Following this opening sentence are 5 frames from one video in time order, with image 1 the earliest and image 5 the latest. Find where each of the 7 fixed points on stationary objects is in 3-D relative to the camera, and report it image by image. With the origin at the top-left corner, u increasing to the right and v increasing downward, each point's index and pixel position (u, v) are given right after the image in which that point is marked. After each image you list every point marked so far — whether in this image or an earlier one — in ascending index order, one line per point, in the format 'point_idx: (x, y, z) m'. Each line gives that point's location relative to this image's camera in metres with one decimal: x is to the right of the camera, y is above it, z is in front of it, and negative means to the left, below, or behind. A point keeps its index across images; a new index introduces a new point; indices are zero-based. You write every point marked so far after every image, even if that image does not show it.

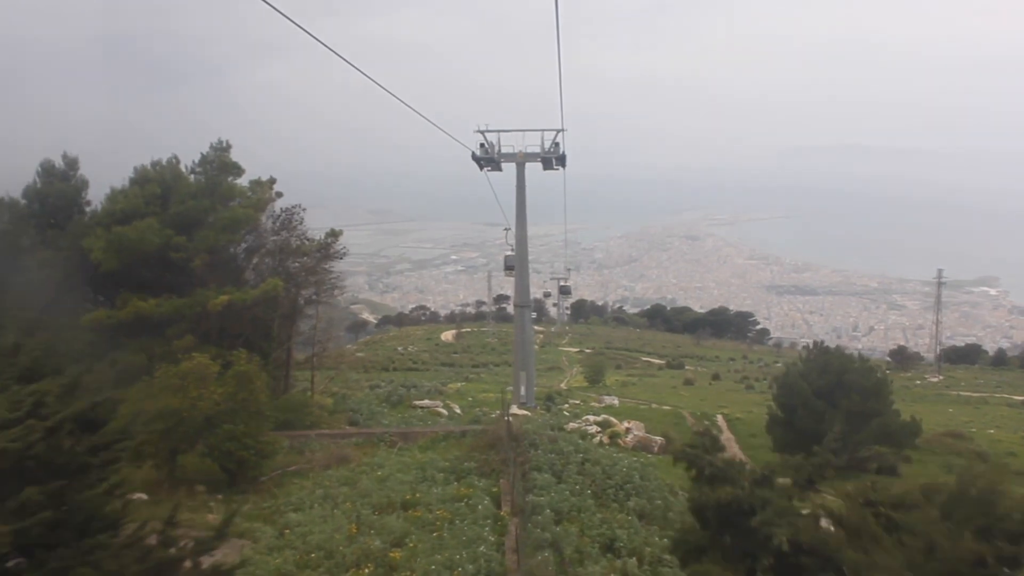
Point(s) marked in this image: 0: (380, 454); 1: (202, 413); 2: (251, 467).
0: (-2.1, -2.6, +13.3) m
1: (-4.3, -1.8, +11.8) m
2: (-3.7, -2.5, +12.1) m
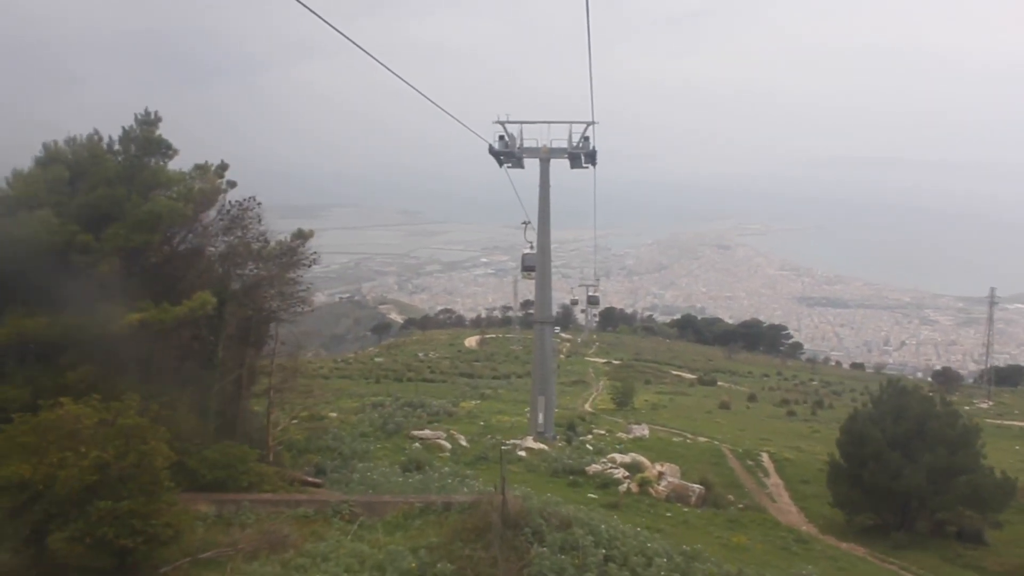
0: (-2.1, -2.9, +9.9) m
1: (-4.4, -1.9, +8.4) m
2: (-3.8, -2.7, +8.7) m
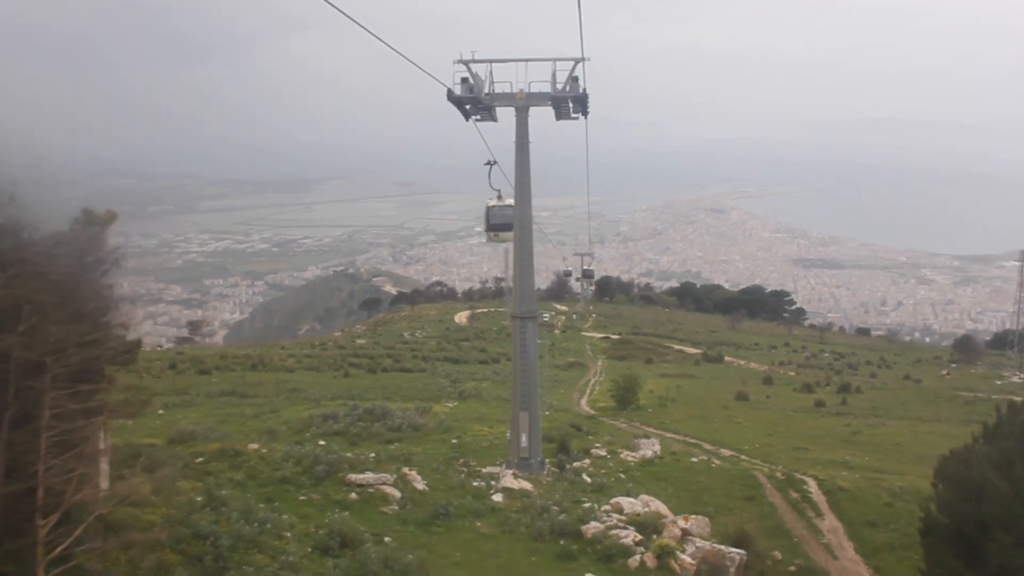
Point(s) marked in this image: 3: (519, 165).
0: (-2.6, -3.2, +4.2) m
1: (-4.9, -2.4, +2.7) m
2: (-4.3, -3.1, +3.0) m
3: (+0.2, +2.8, +19.8) m
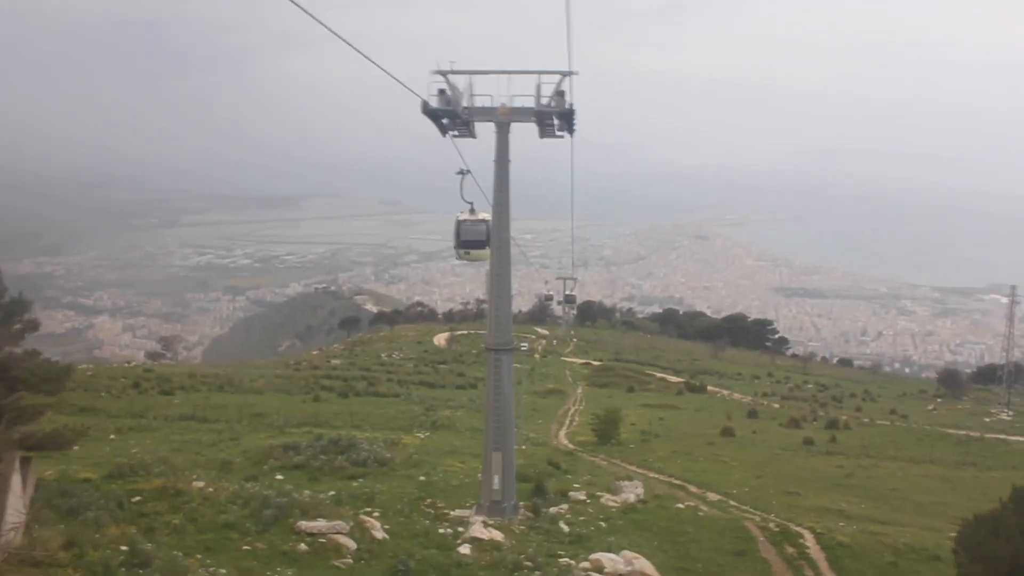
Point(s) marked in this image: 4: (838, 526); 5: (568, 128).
0: (-2.9, -3.3, +2.5) m
1: (-5.1, -2.4, +1.0) m
2: (-4.5, -3.2, +1.3) m
3: (-0.3, +2.2, +18.3) m
4: (+7.4, -5.4, +19.6) m
5: (+1.2, +3.5, +18.6) m
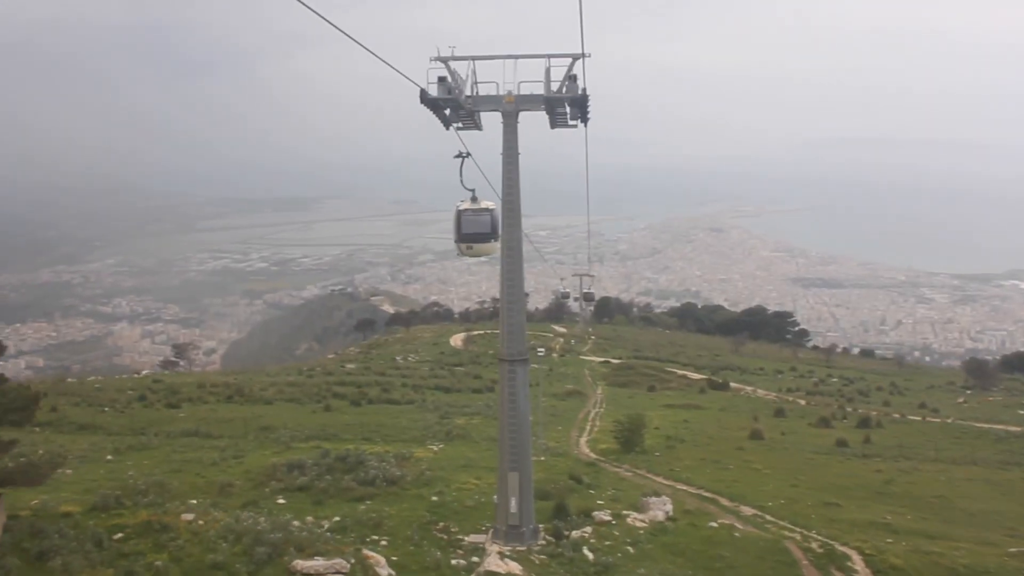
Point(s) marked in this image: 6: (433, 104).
0: (-2.9, -3.6, +1.0) m
1: (-5.1, -2.7, -0.4) m
2: (-4.5, -3.5, -0.2) m
3: (-0.1, +2.1, +16.7) m
4: (+7.8, -5.4, +17.9) m
5: (+1.4, +3.4, +17.0) m
6: (-1.6, +3.6, +17.1) m
